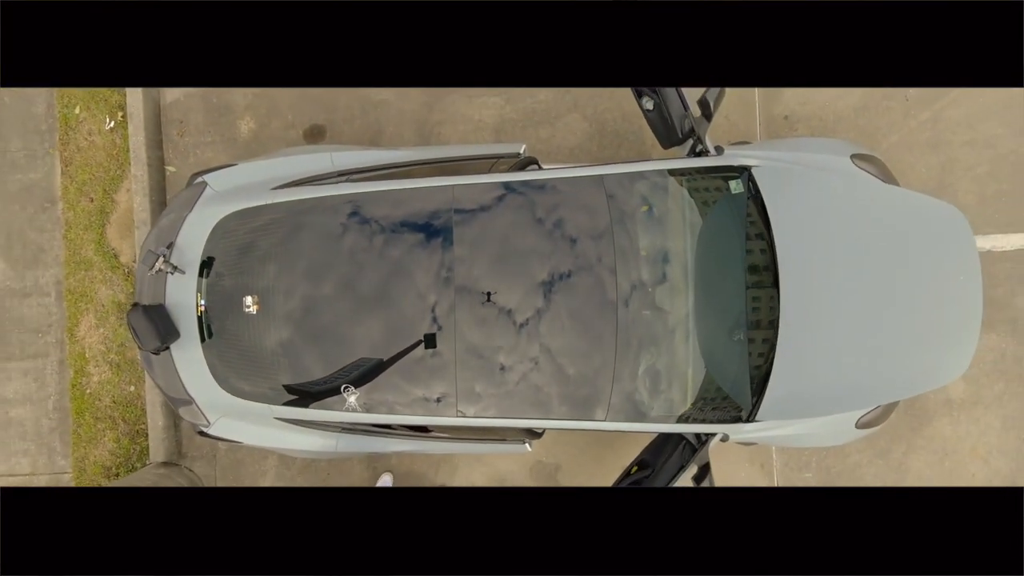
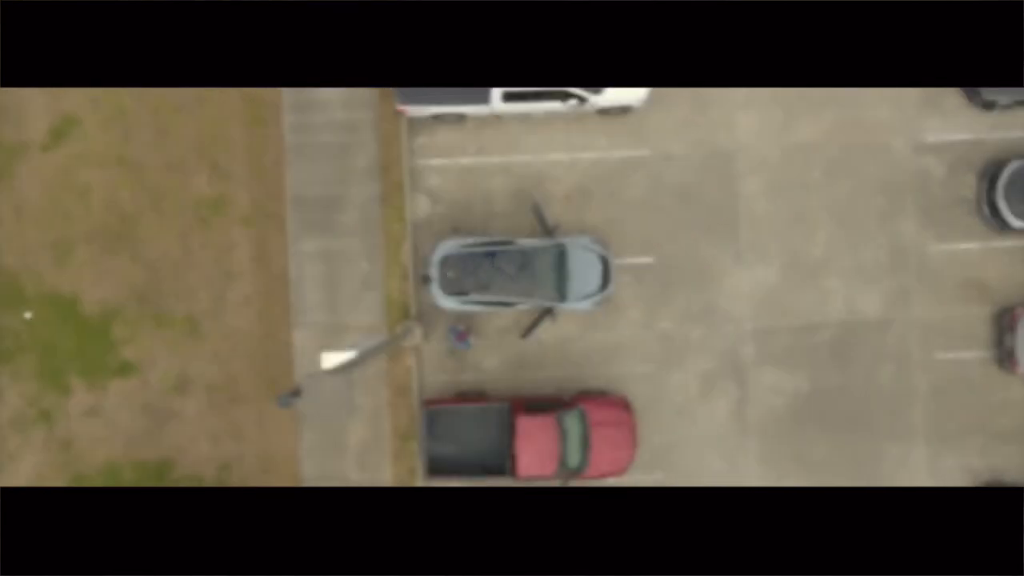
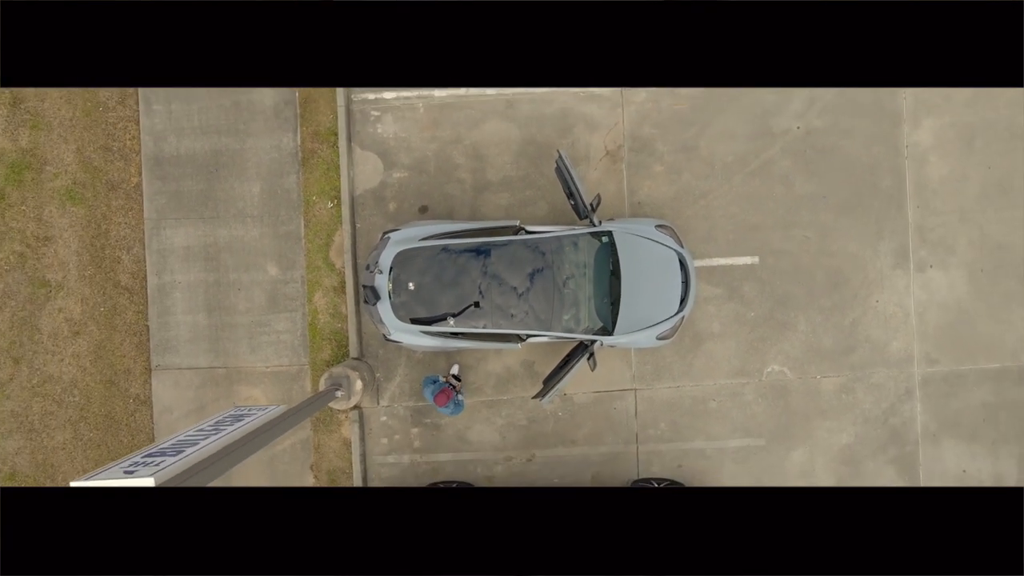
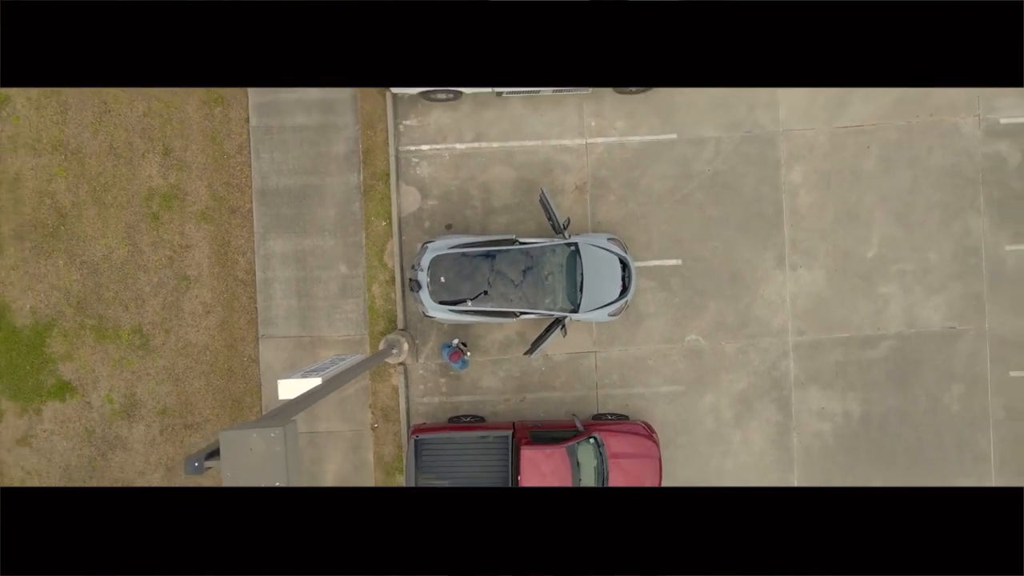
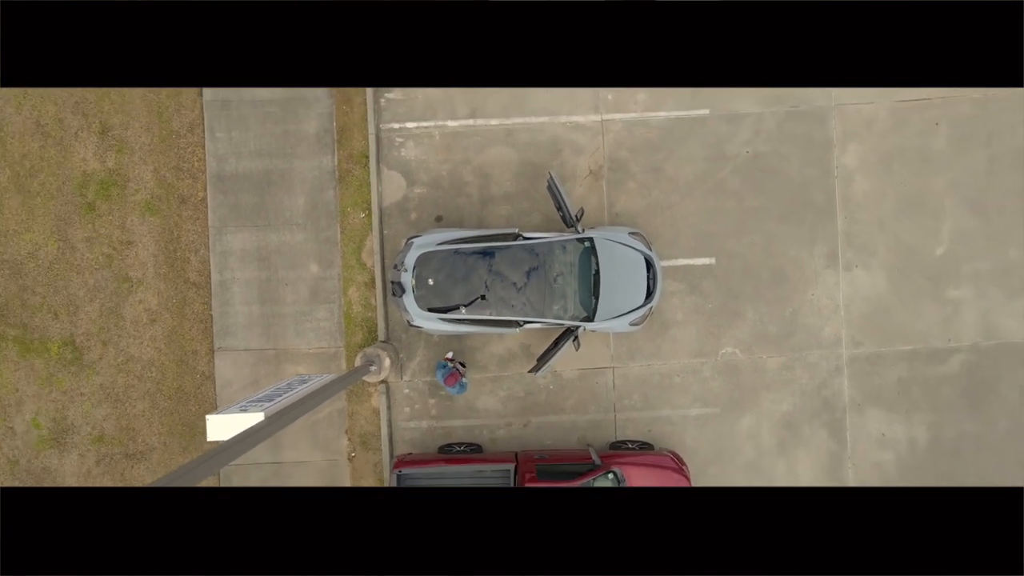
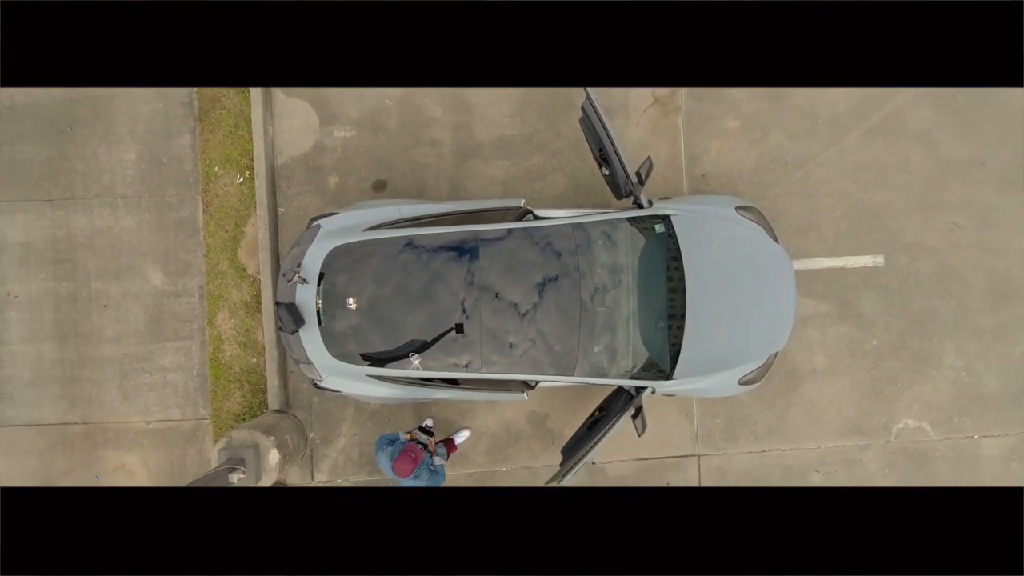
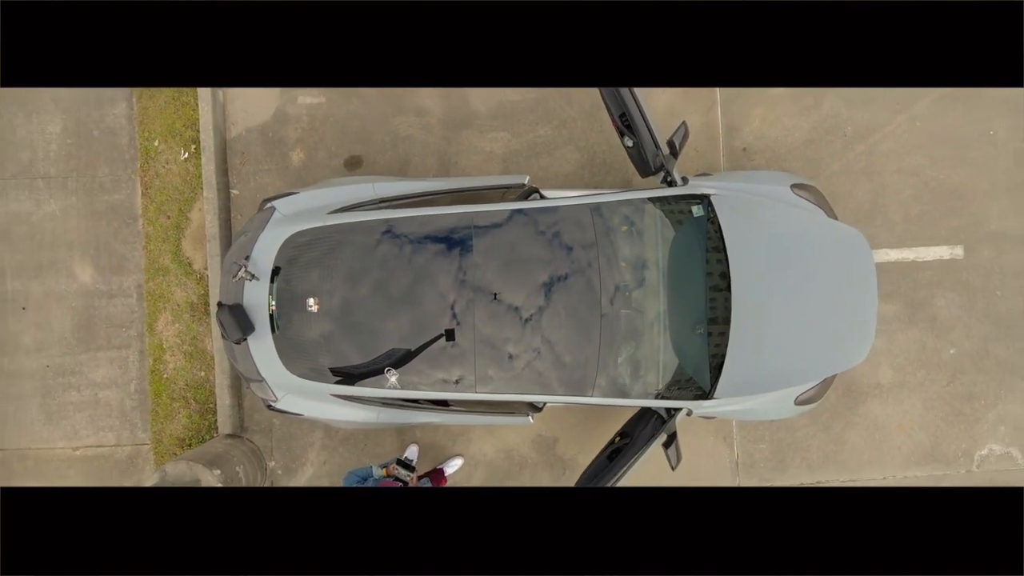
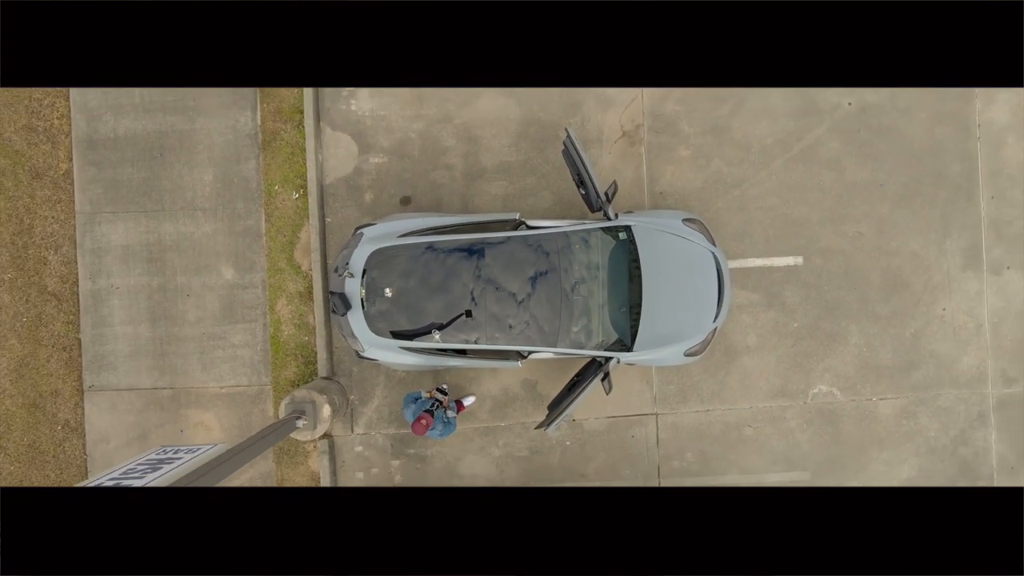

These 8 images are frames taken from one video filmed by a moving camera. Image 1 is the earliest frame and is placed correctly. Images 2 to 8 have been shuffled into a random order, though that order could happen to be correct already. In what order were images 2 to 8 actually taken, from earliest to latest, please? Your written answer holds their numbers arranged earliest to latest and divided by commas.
7, 6, 8, 3, 5, 4, 2
